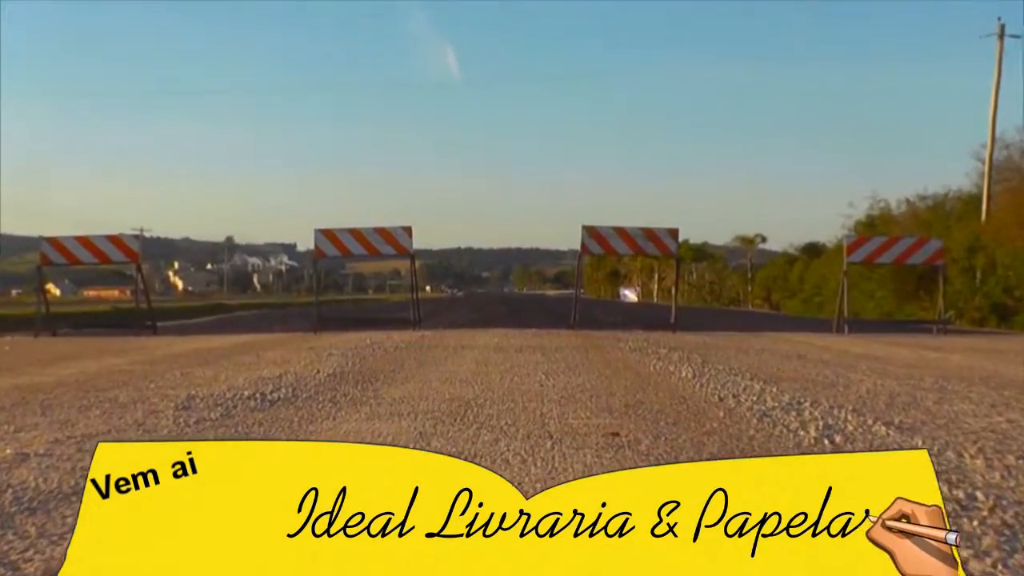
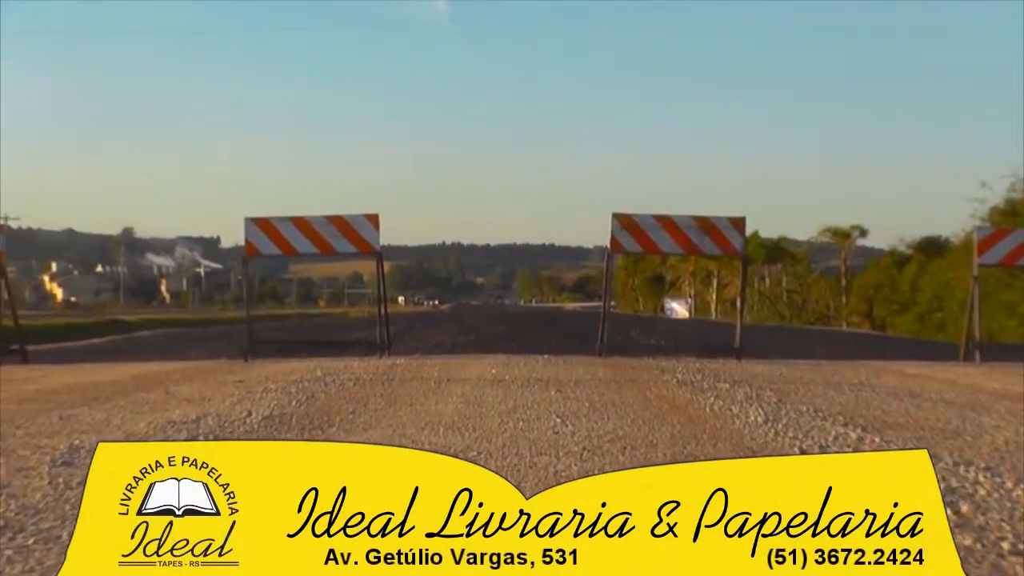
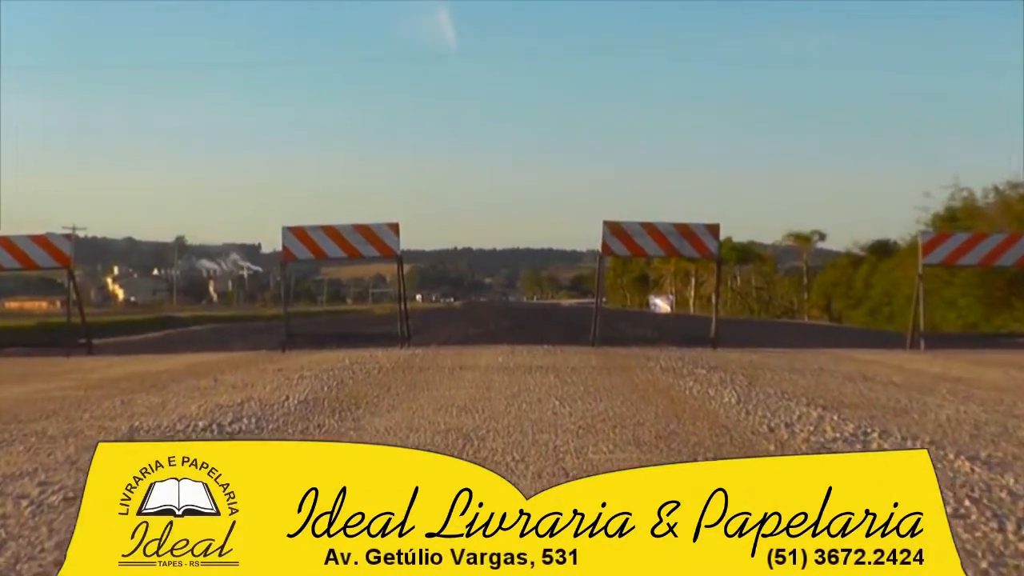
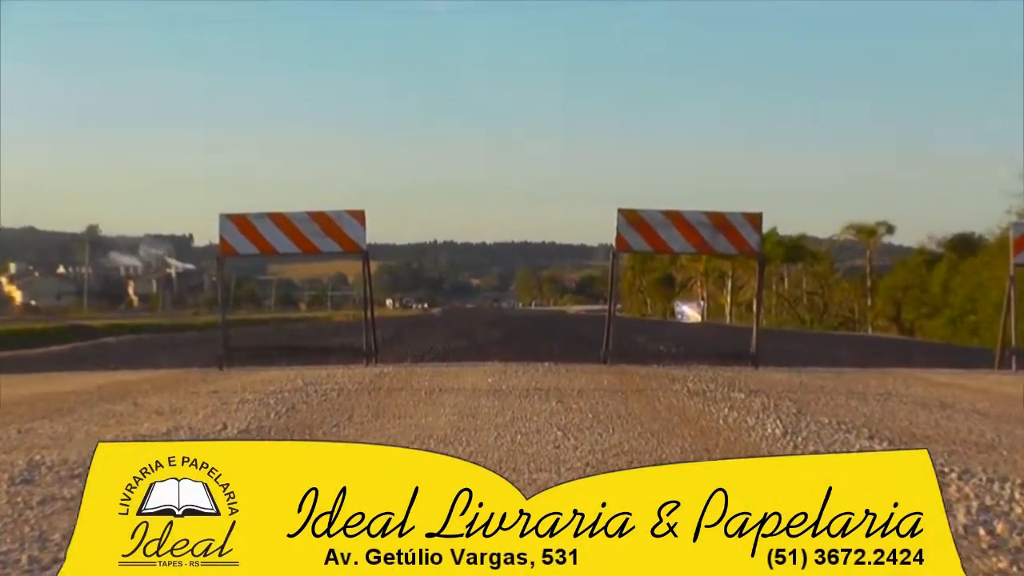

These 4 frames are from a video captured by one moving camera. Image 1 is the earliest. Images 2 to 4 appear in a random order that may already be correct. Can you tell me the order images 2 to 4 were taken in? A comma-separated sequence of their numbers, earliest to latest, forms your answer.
3, 2, 4
